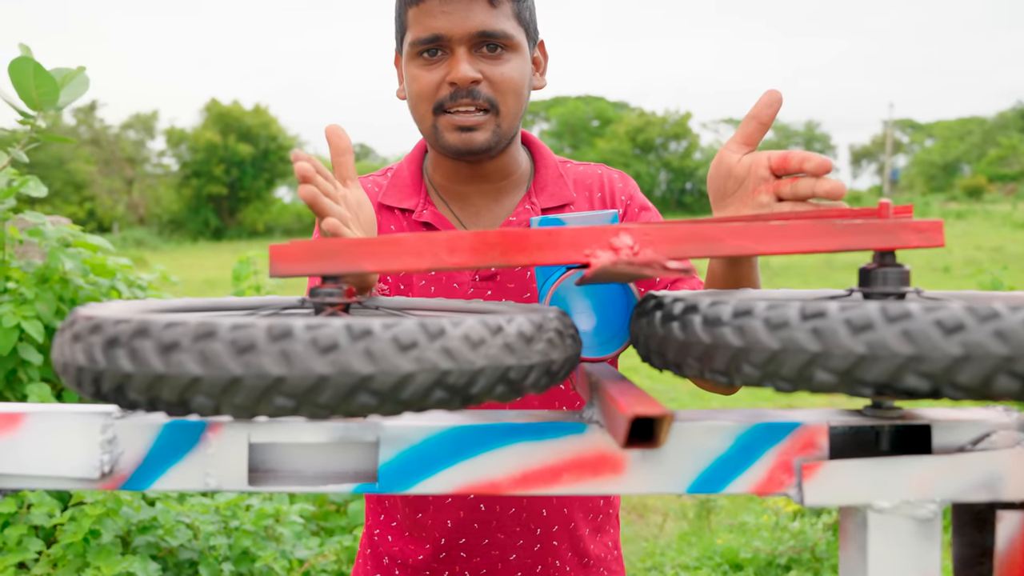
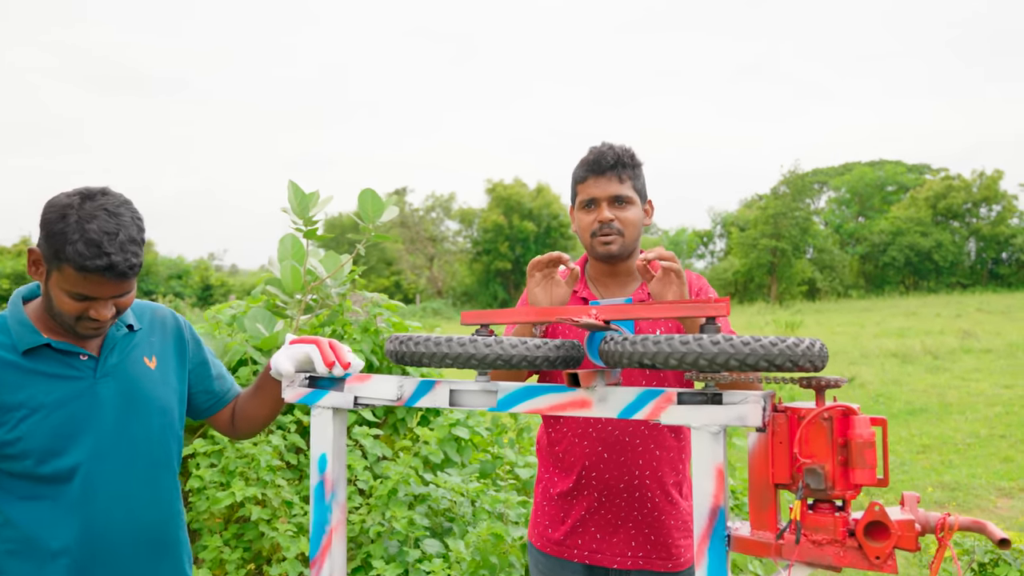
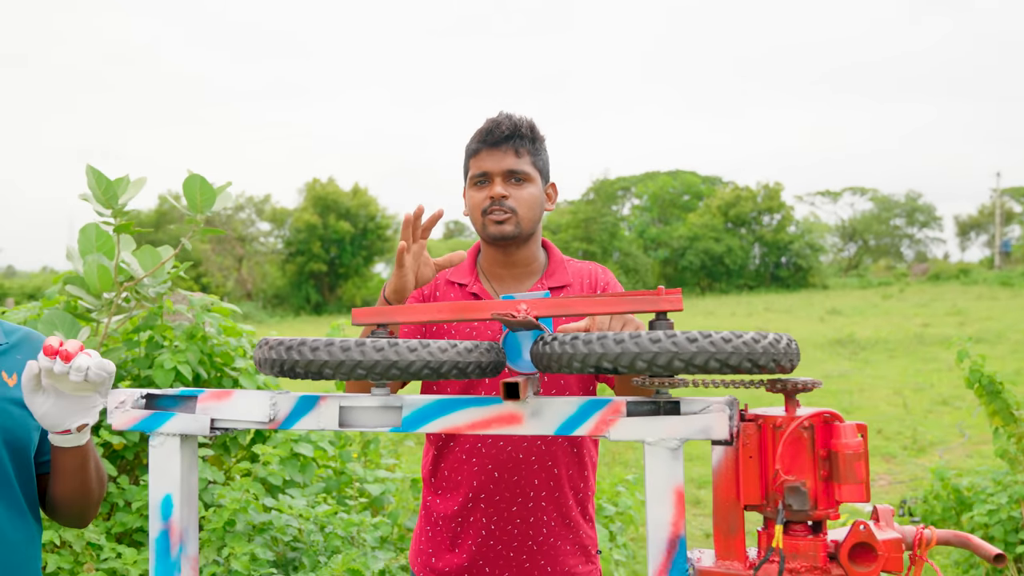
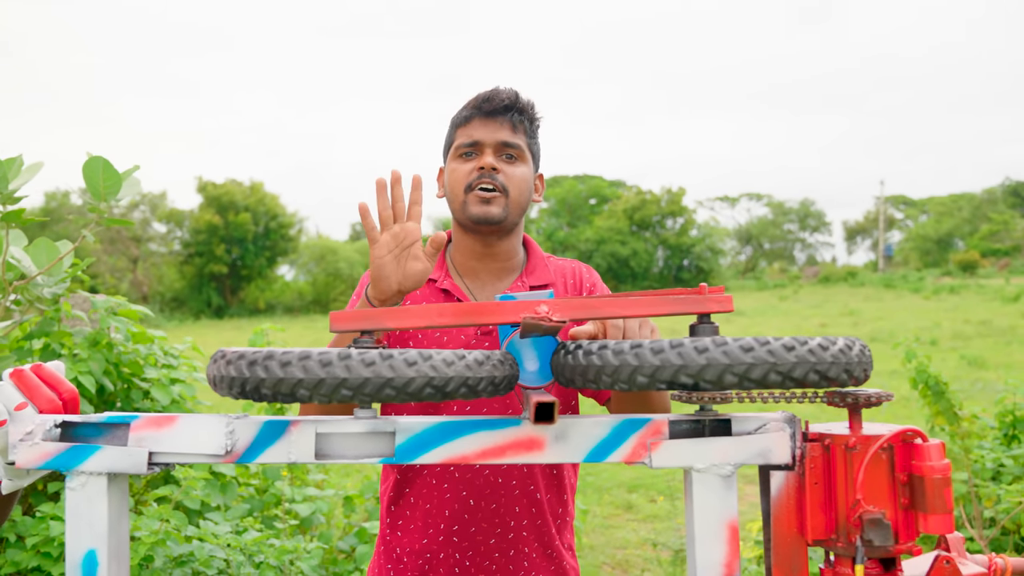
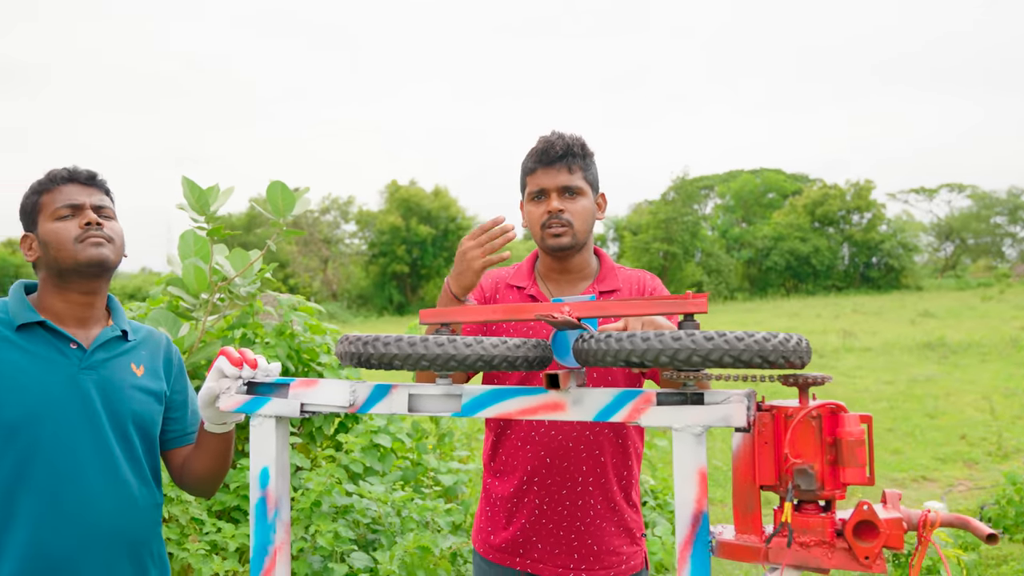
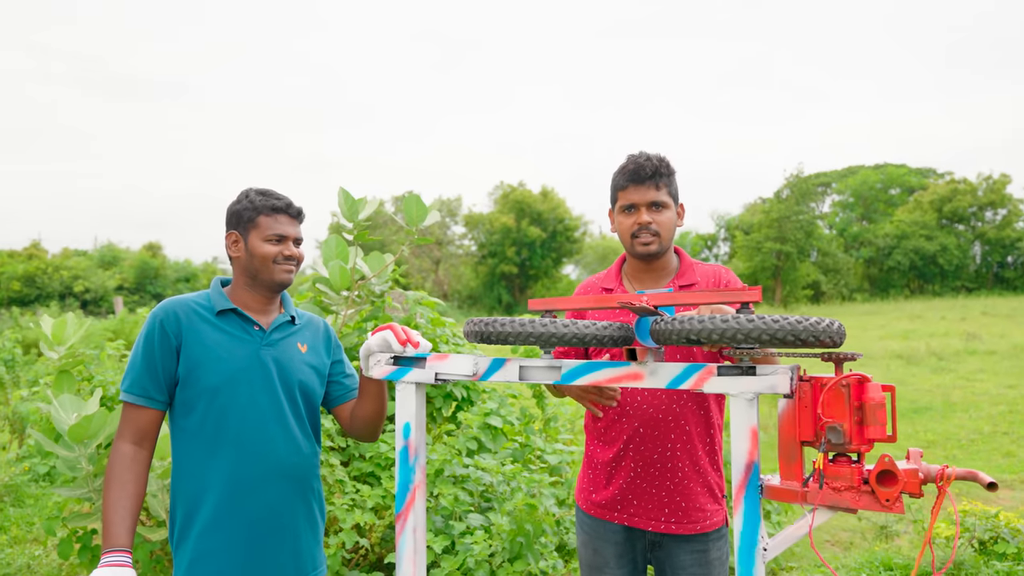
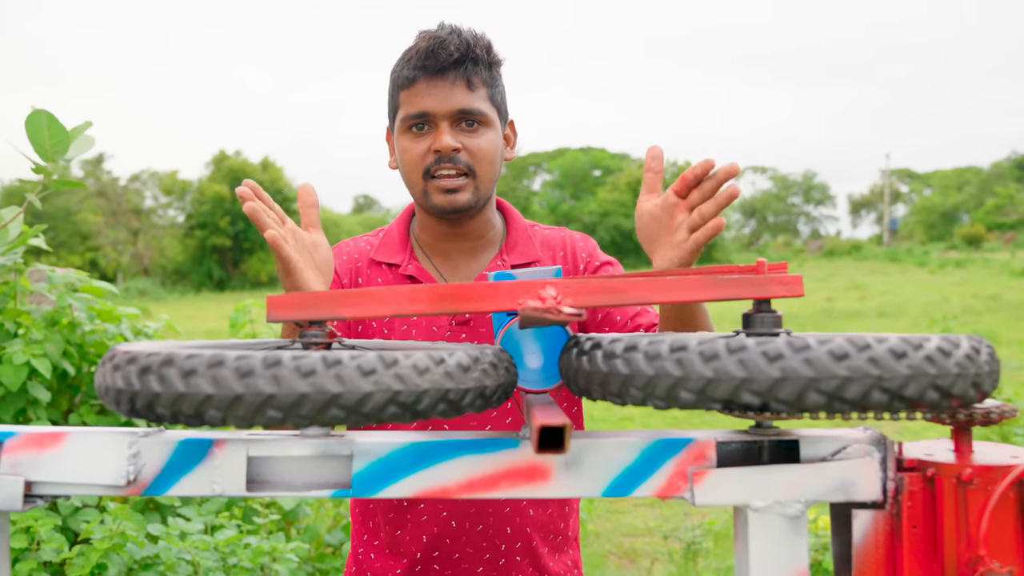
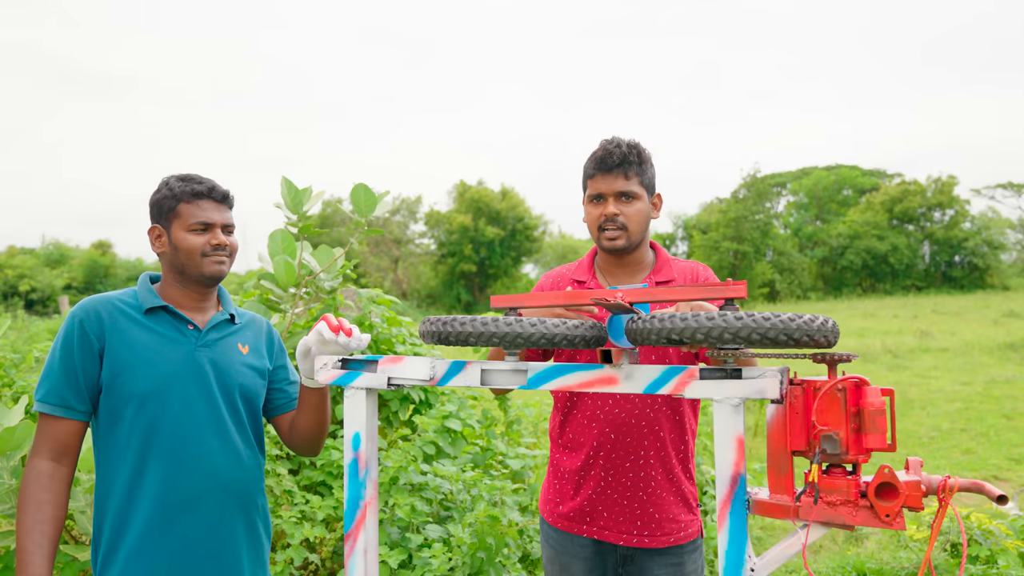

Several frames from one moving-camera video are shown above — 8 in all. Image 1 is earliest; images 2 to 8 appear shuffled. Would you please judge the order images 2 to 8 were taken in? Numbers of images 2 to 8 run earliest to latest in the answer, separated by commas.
7, 4, 3, 5, 8, 6, 2
